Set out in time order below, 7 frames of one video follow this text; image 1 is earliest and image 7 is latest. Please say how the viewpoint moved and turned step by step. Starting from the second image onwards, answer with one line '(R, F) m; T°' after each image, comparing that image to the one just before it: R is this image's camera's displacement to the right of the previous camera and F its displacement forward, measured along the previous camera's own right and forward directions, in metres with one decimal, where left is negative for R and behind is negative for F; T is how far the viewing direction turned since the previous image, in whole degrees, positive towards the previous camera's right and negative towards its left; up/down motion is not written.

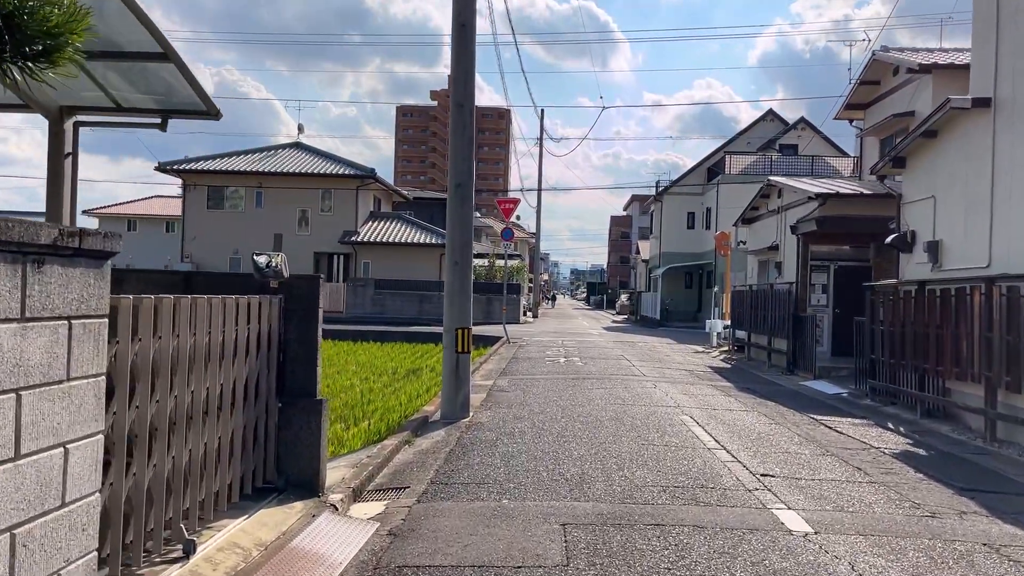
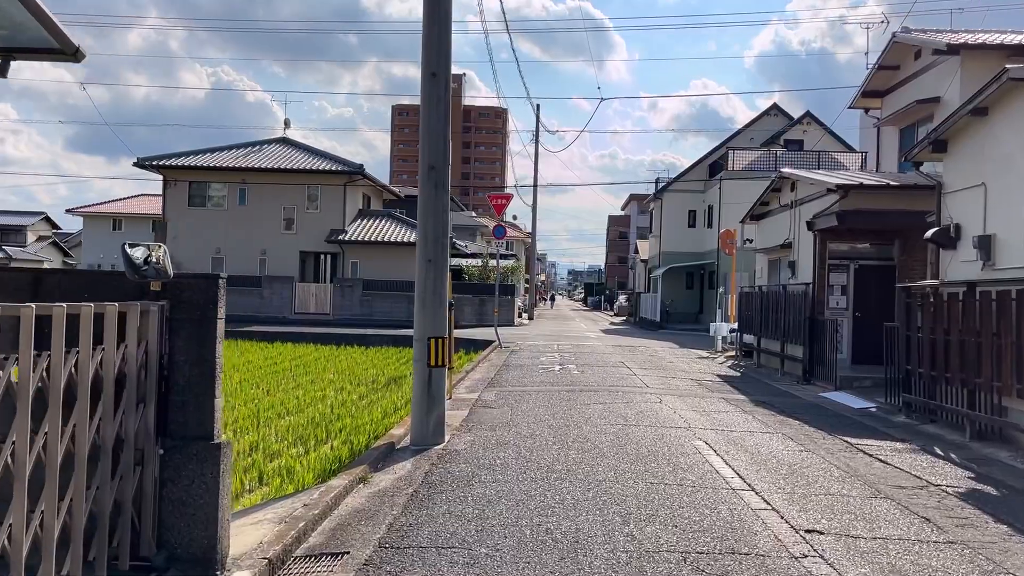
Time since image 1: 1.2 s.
(+0.1, +1.4) m; 0°
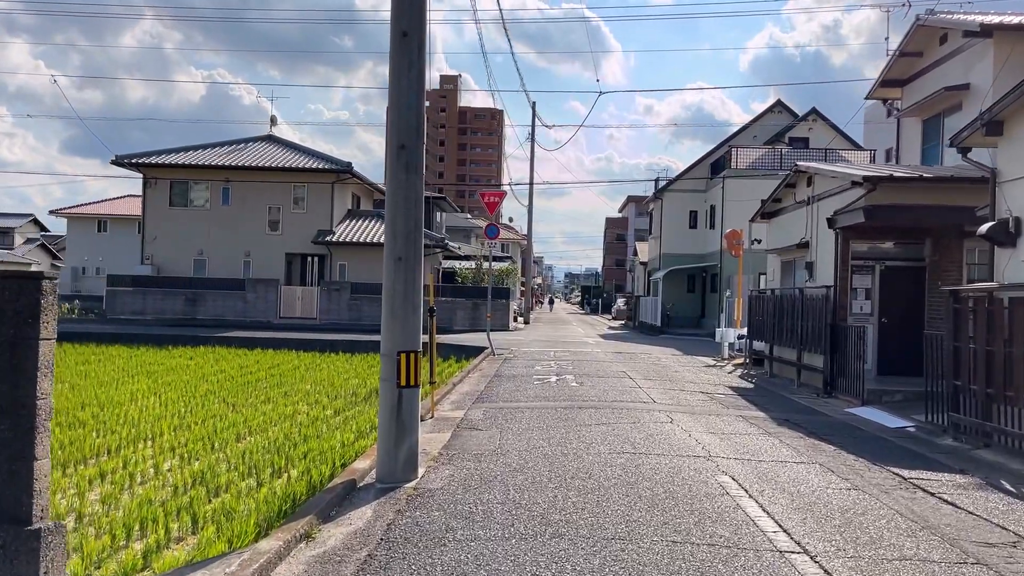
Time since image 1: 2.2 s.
(+0.1, +1.3) m; 0°
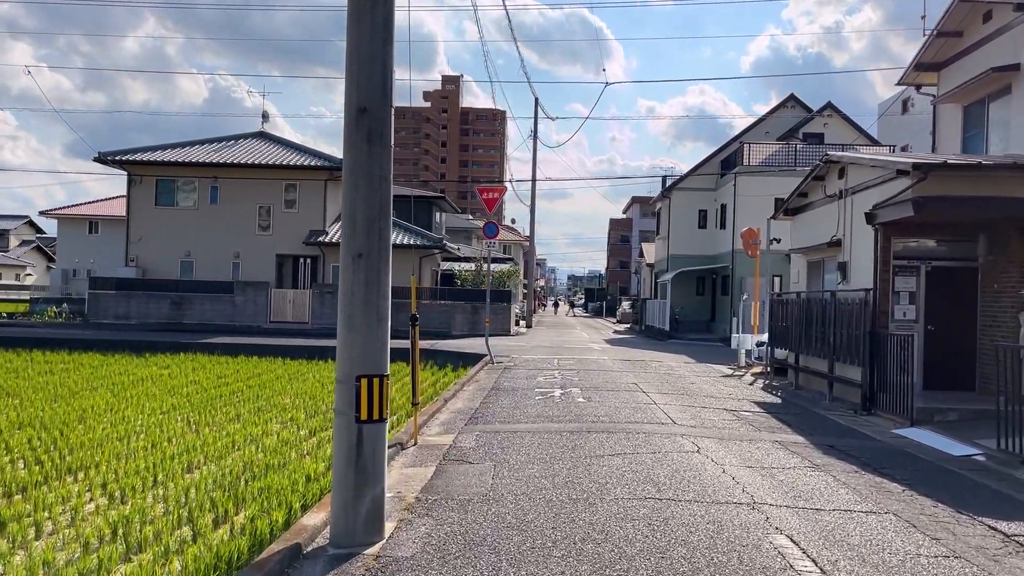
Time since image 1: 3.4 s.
(+0.1, +1.4) m; 0°
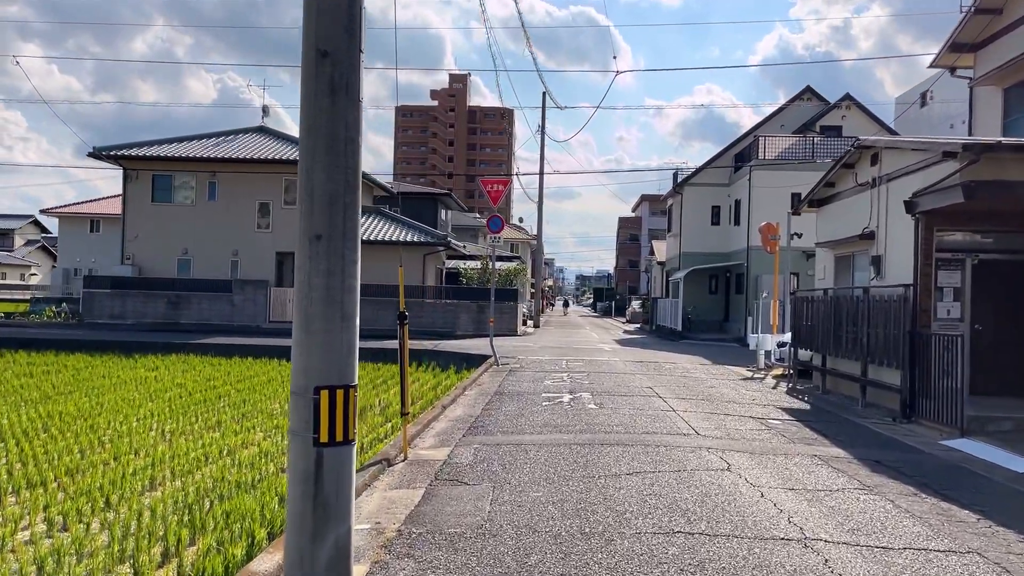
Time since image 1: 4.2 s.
(0.0, +1.0) m; -1°
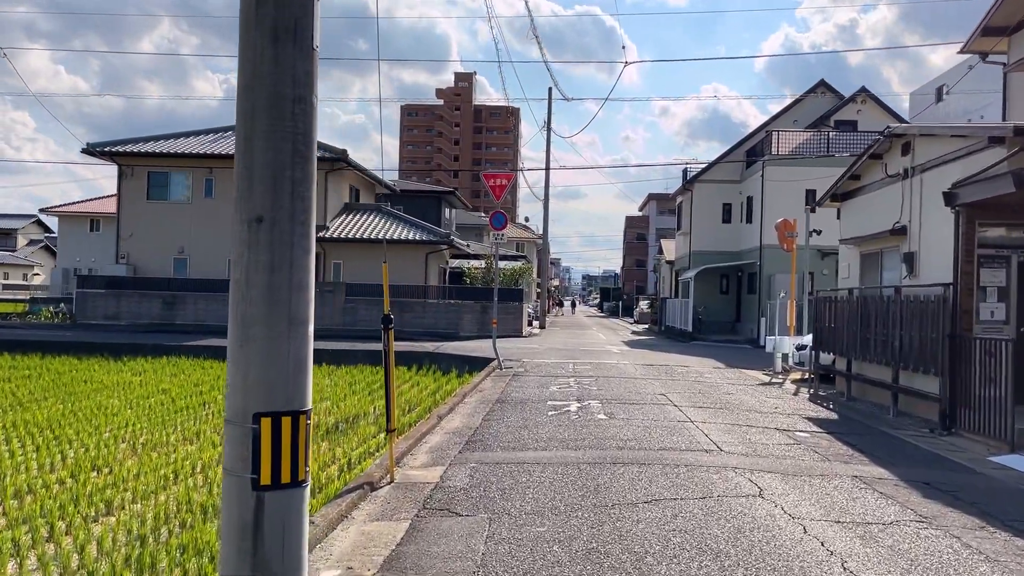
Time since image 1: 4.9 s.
(0.0, +0.8) m; 0°
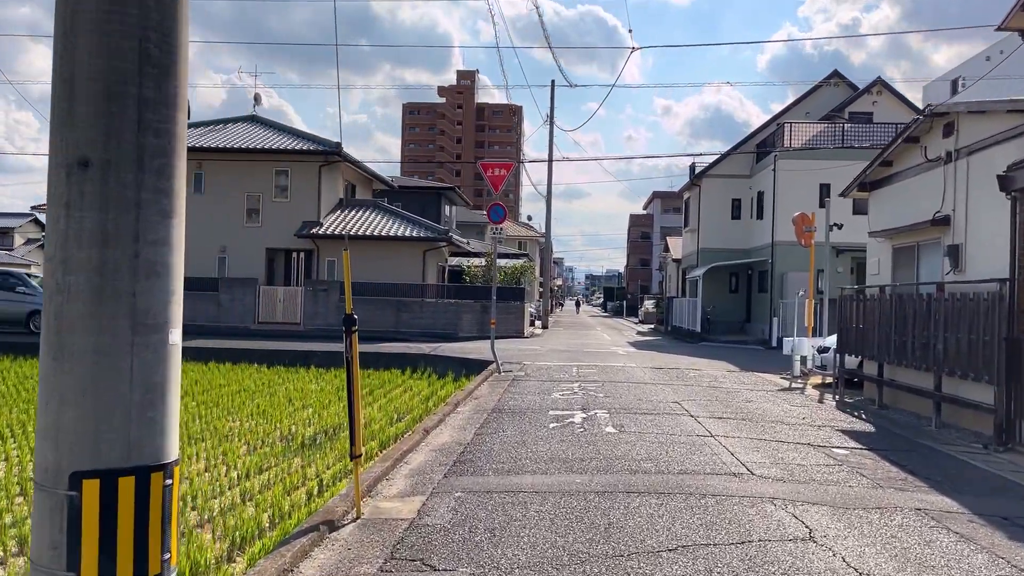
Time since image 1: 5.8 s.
(+0.1, +1.1) m; 0°
